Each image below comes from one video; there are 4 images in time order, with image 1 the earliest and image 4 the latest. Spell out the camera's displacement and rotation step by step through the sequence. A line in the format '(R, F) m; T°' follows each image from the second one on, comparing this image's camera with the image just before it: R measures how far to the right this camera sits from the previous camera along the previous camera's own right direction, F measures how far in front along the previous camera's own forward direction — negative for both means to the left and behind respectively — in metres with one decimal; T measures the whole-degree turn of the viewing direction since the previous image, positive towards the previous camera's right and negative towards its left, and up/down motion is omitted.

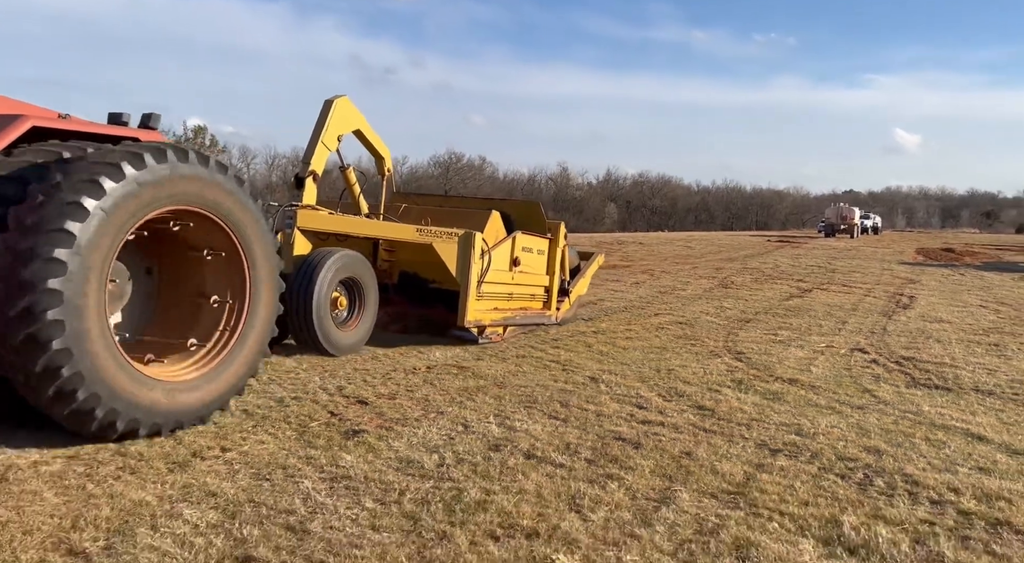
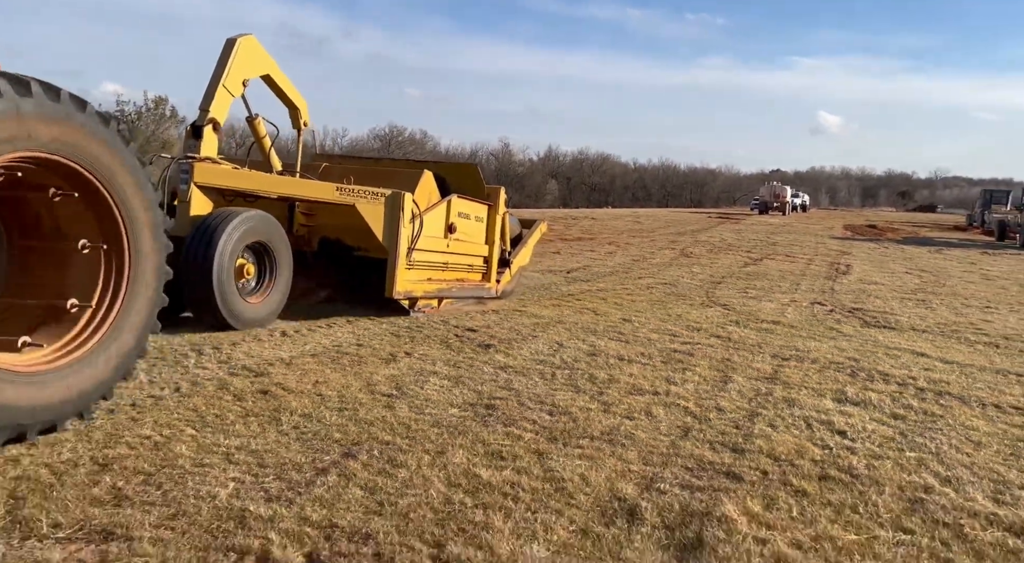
(-1.3, -1.9) m; +4°
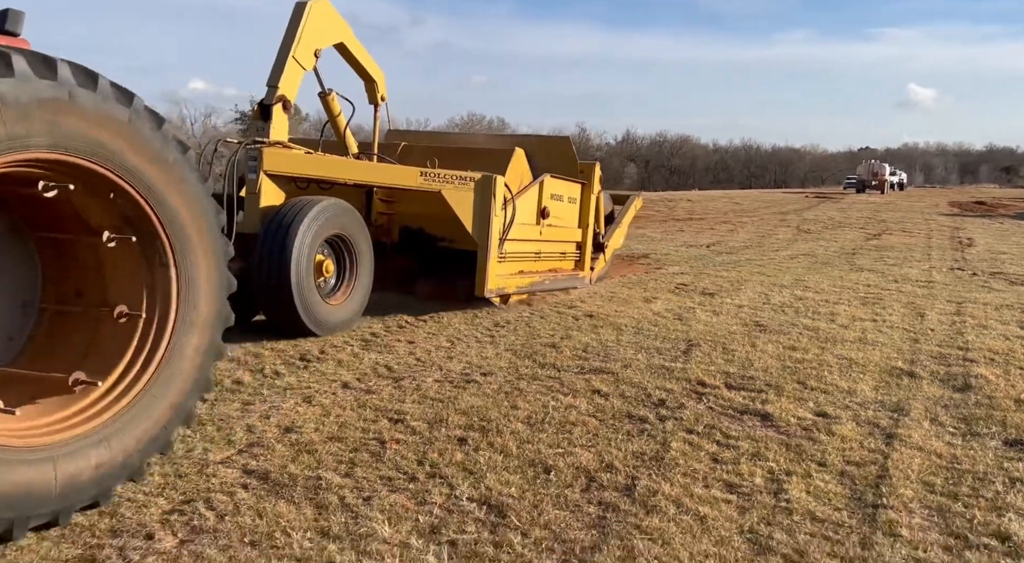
(-1.3, -1.8) m; -6°
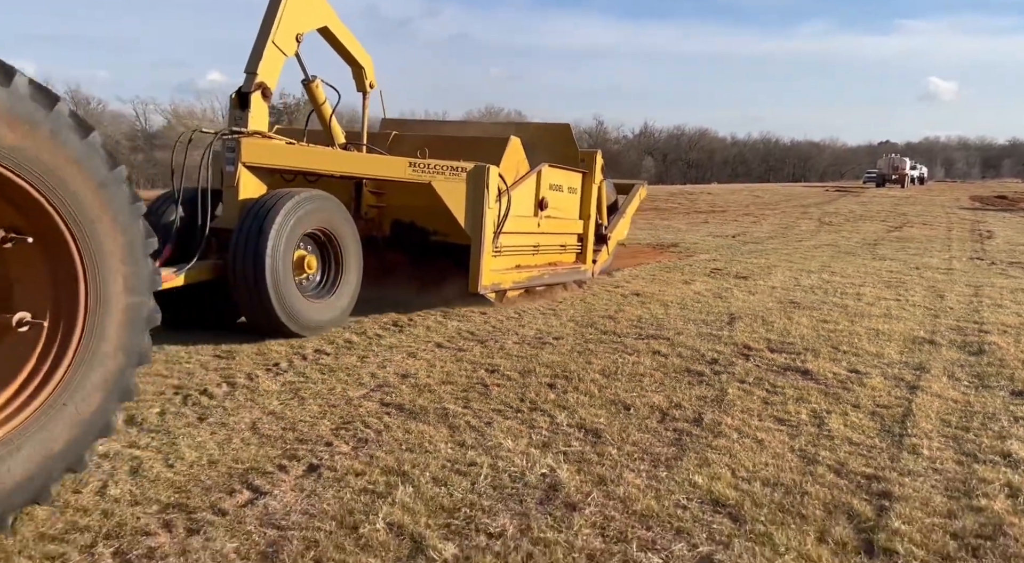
(-0.3, -0.6) m; -1°
